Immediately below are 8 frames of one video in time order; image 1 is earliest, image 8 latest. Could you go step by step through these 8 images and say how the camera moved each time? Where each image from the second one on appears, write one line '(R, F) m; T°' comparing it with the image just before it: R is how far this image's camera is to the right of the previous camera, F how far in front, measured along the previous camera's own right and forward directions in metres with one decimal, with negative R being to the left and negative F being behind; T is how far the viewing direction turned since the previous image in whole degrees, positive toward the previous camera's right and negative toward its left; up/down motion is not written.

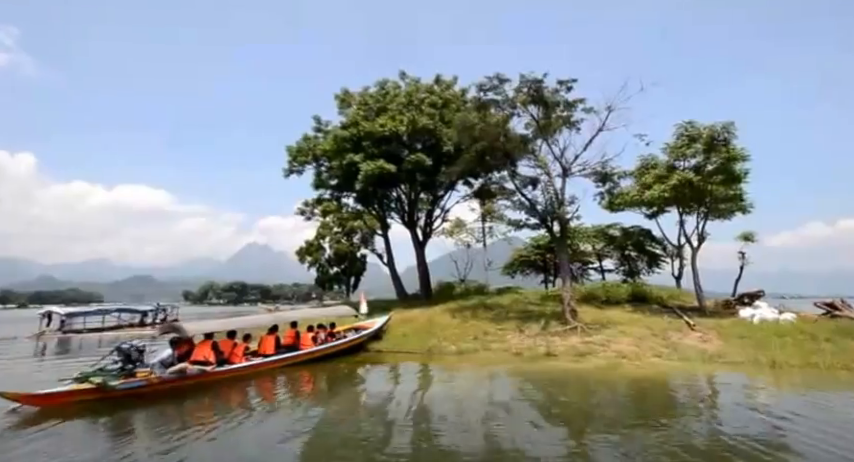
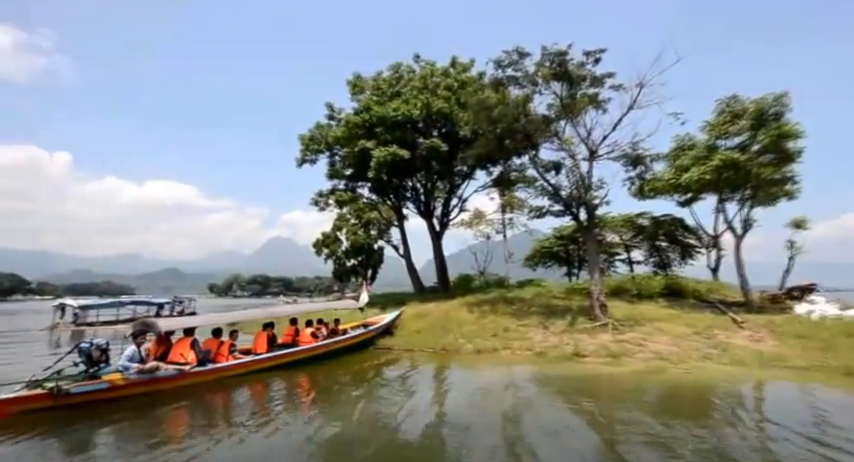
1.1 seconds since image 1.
(+0.3, +1.5) m; -3°
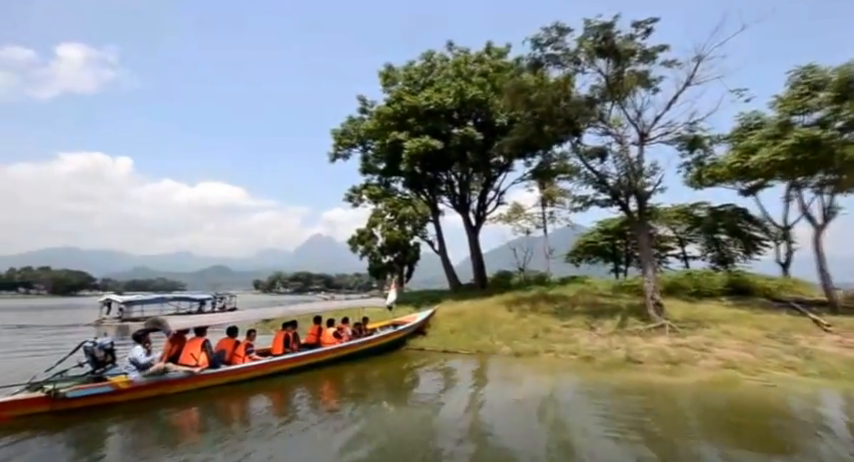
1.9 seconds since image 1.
(+0.2, +1.1) m; -5°
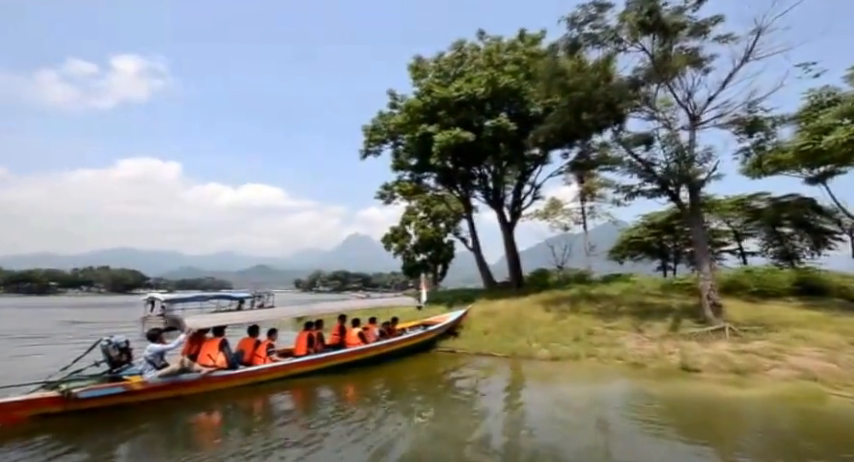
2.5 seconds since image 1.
(+0.2, +0.8) m; -5°
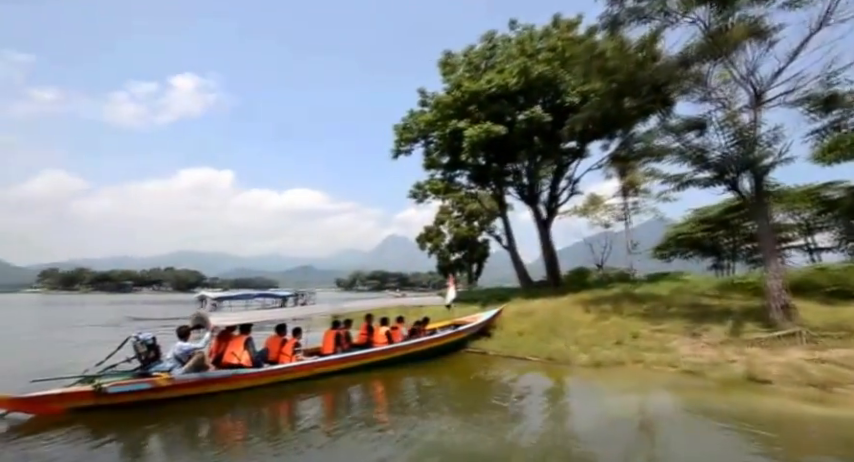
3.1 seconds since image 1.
(+0.3, +0.8) m; -5°
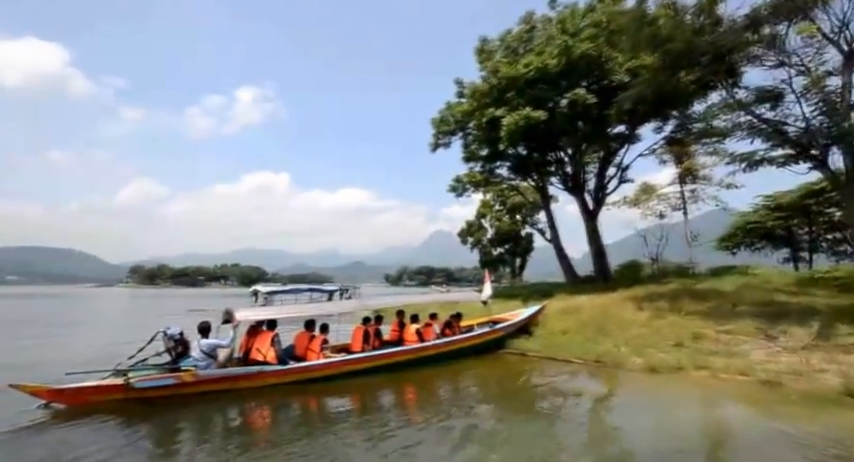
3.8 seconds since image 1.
(+0.4, +0.8) m; -6°
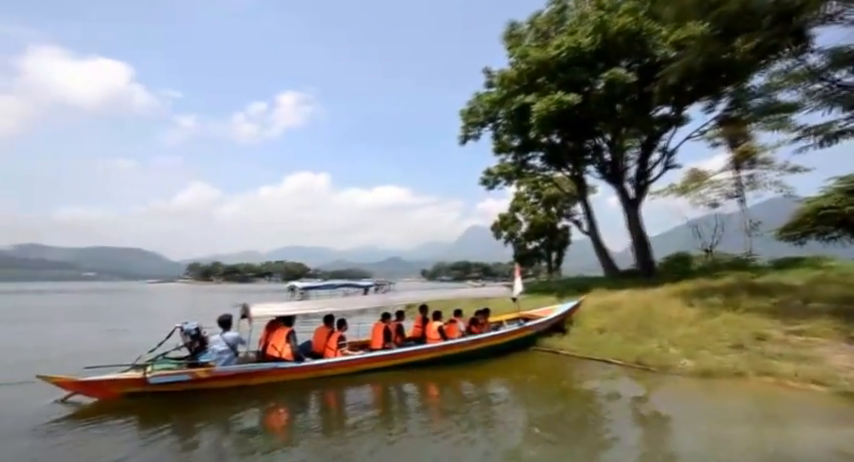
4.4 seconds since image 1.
(+0.4, +0.8) m; -5°
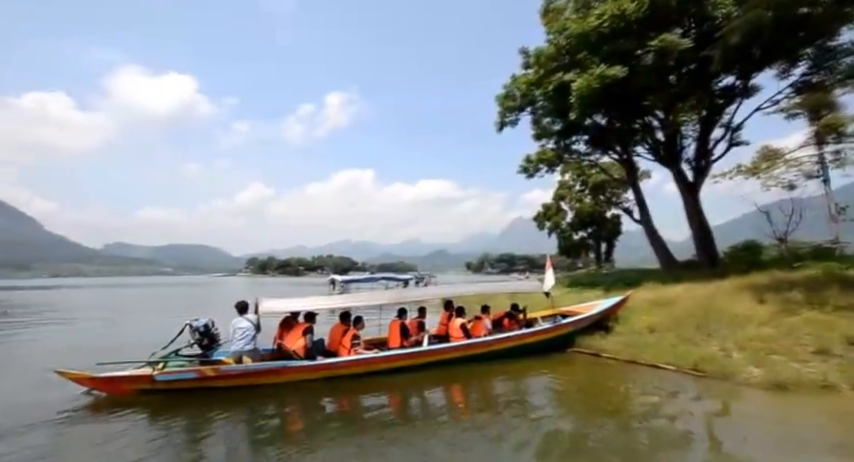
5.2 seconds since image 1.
(+0.7, +1.0) m; -7°
